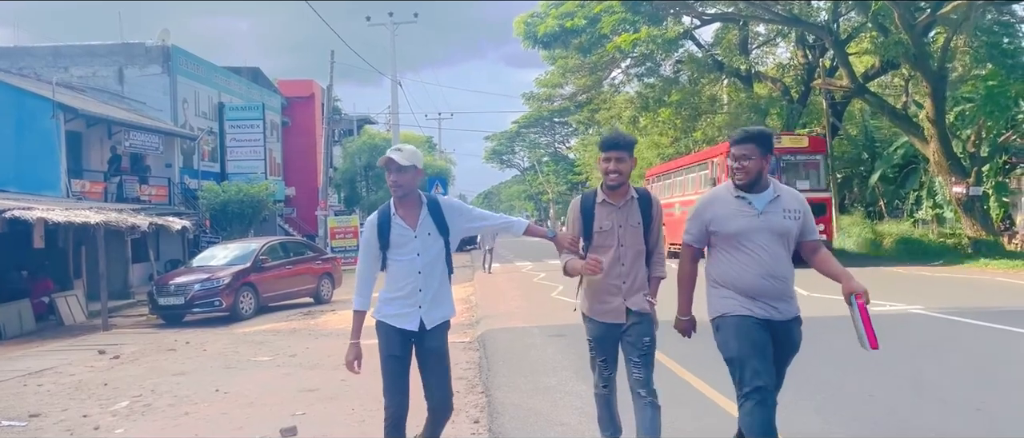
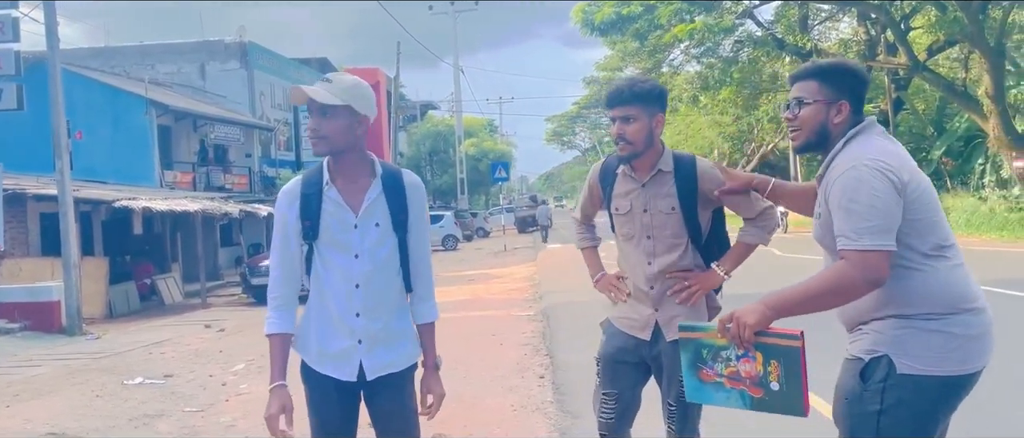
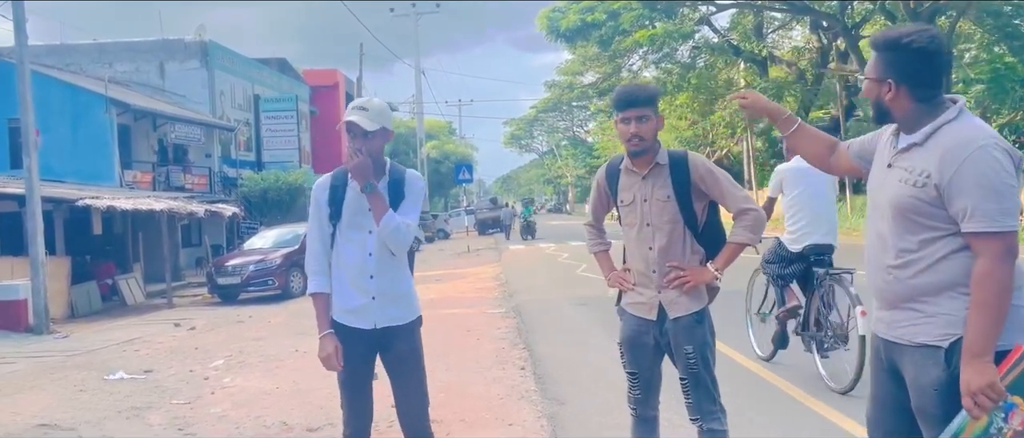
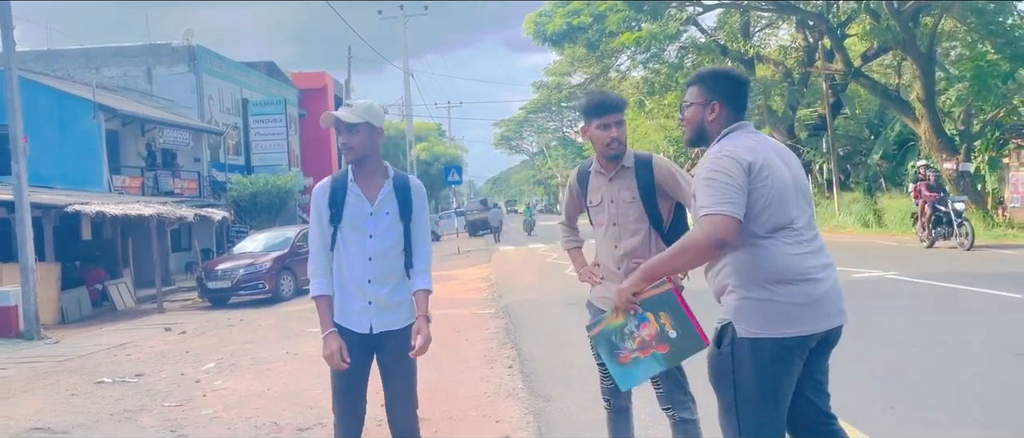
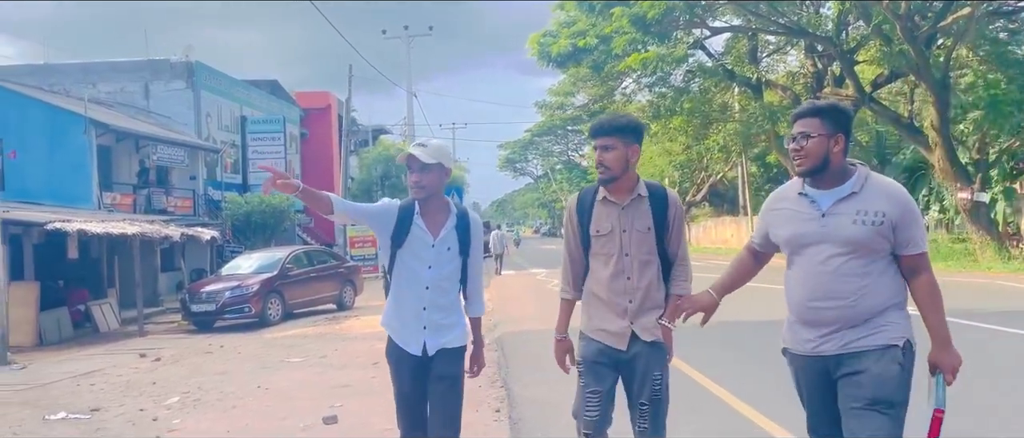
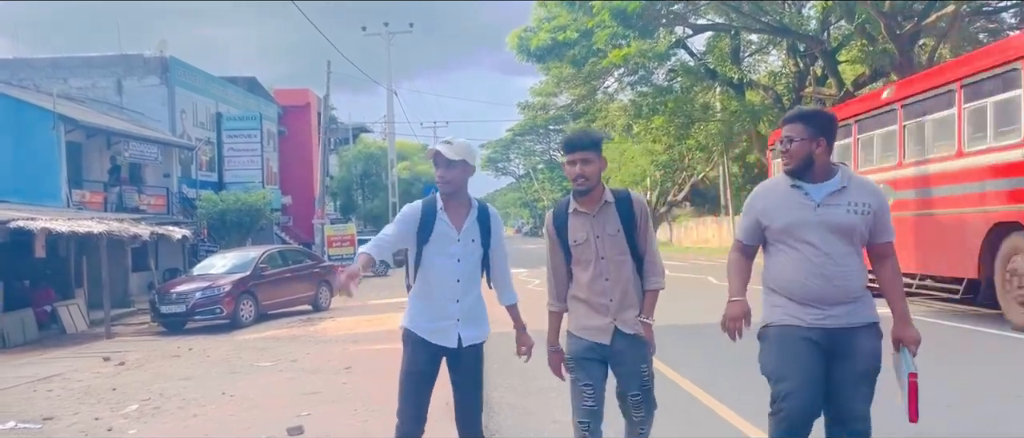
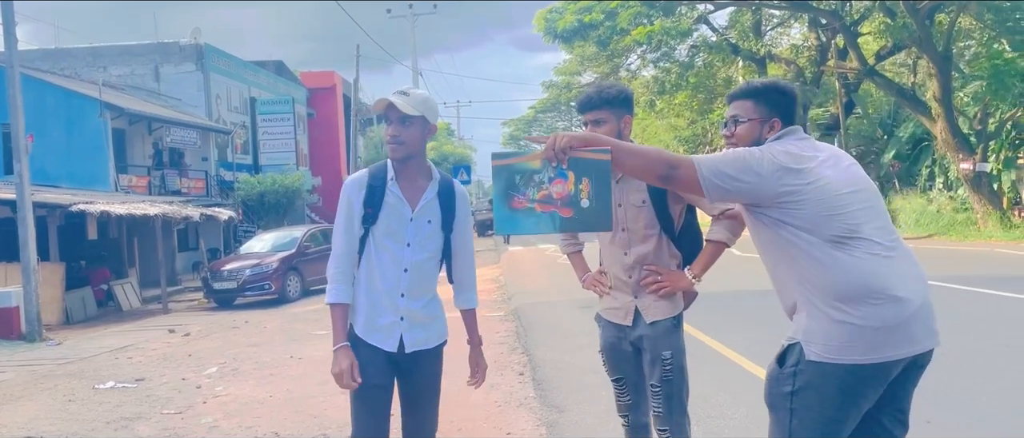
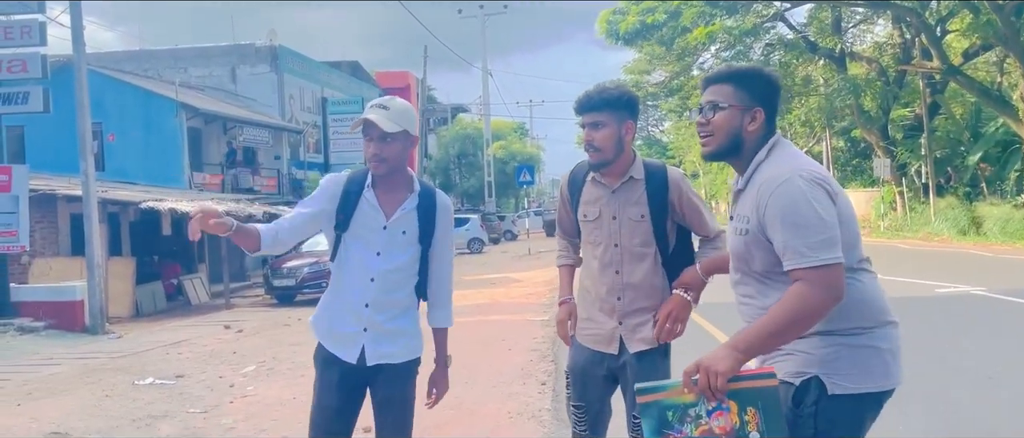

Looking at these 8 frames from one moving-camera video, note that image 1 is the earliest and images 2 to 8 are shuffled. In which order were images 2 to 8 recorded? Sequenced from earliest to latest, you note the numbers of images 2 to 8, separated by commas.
6, 5, 8, 2, 7, 4, 3
